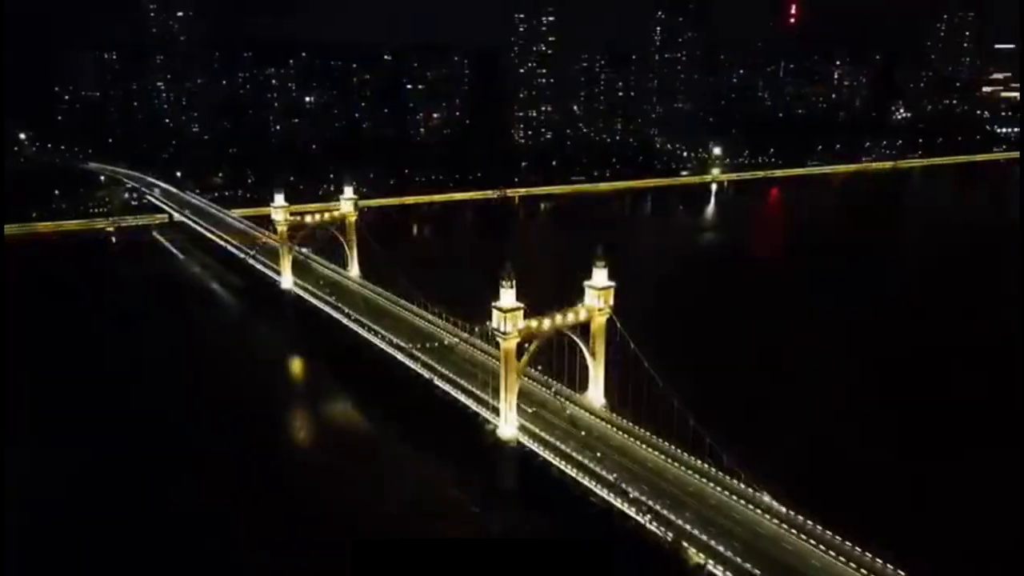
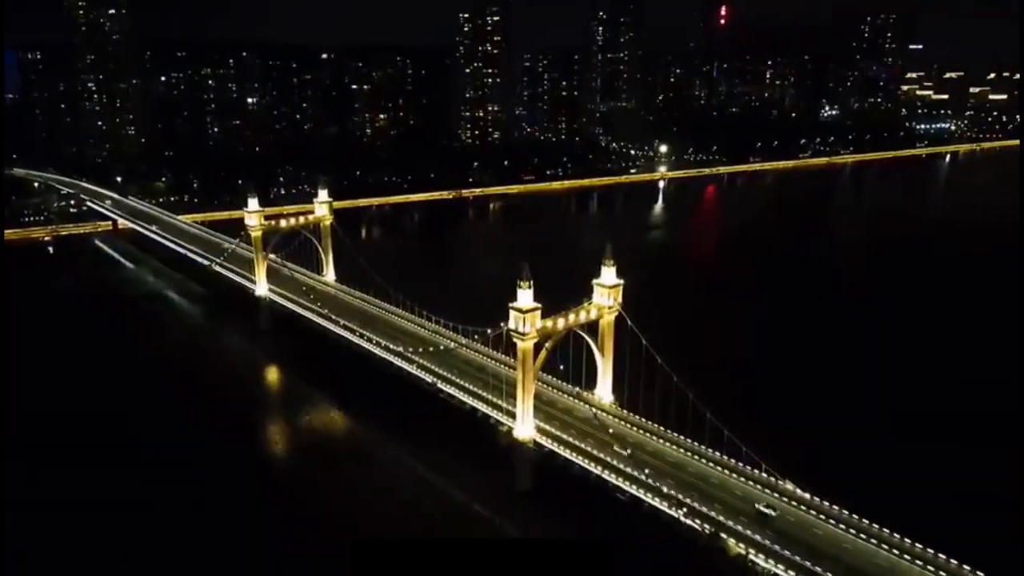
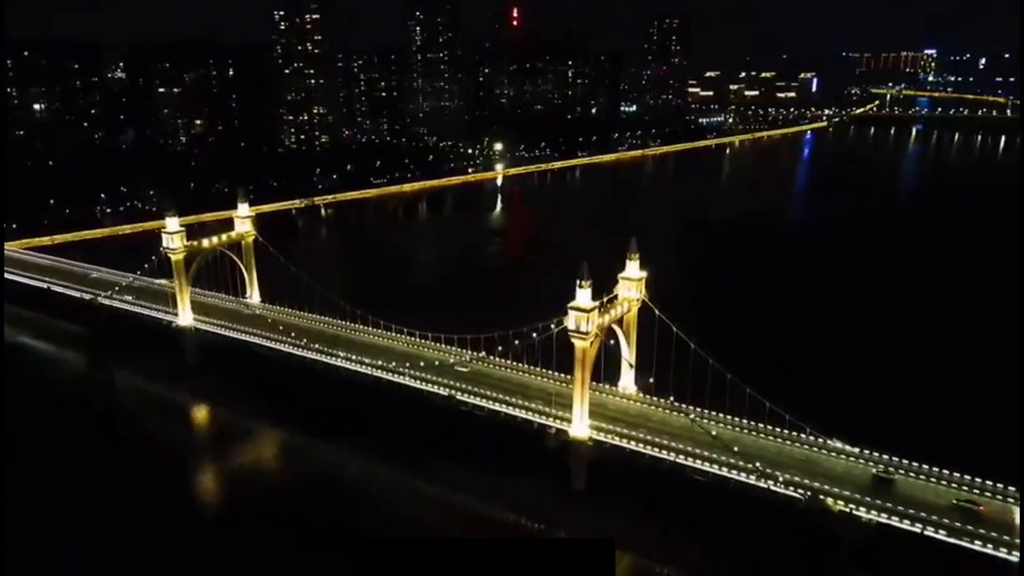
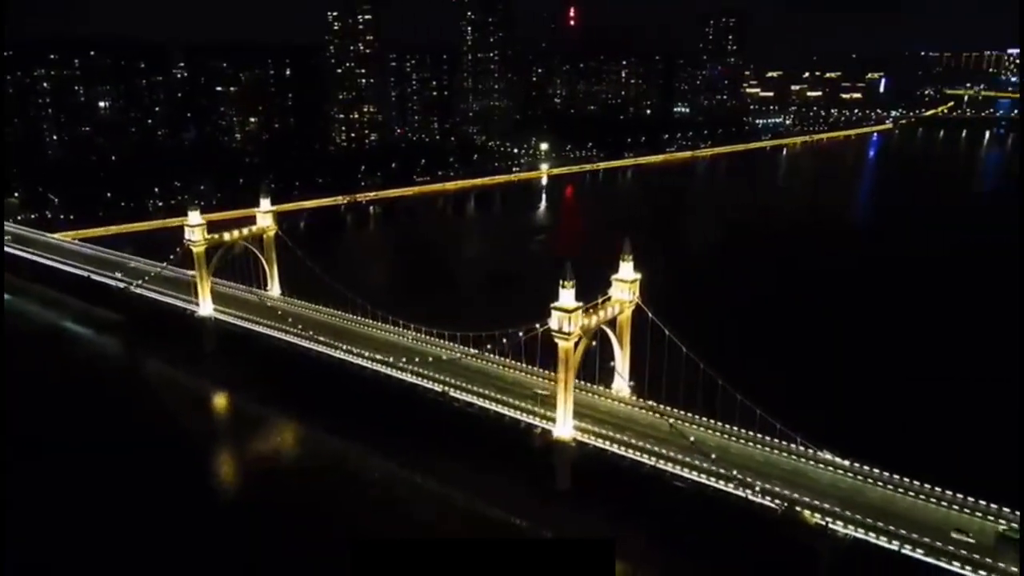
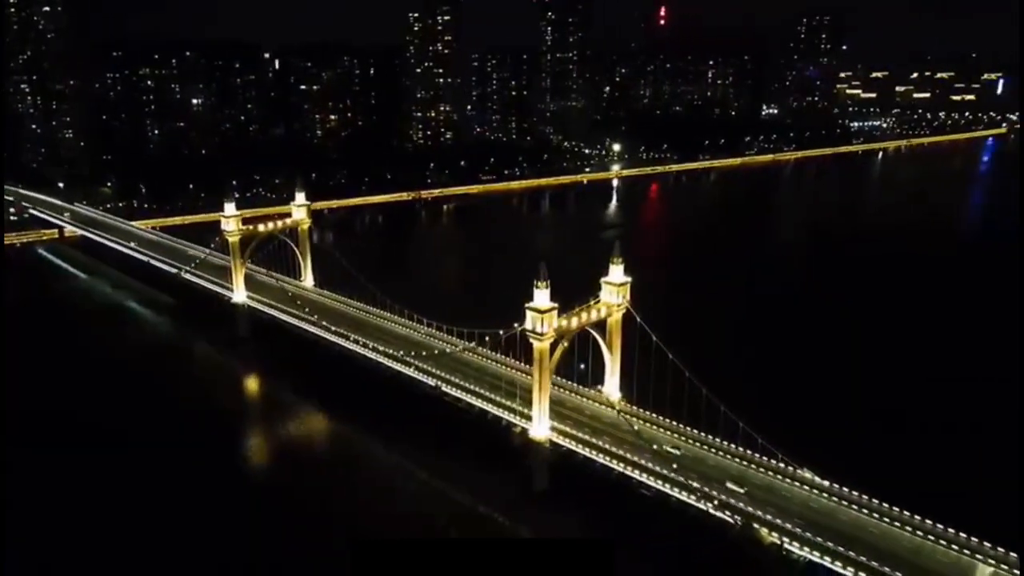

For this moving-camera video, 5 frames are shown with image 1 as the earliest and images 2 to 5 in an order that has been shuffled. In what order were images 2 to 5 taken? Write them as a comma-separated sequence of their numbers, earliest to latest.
2, 5, 4, 3
